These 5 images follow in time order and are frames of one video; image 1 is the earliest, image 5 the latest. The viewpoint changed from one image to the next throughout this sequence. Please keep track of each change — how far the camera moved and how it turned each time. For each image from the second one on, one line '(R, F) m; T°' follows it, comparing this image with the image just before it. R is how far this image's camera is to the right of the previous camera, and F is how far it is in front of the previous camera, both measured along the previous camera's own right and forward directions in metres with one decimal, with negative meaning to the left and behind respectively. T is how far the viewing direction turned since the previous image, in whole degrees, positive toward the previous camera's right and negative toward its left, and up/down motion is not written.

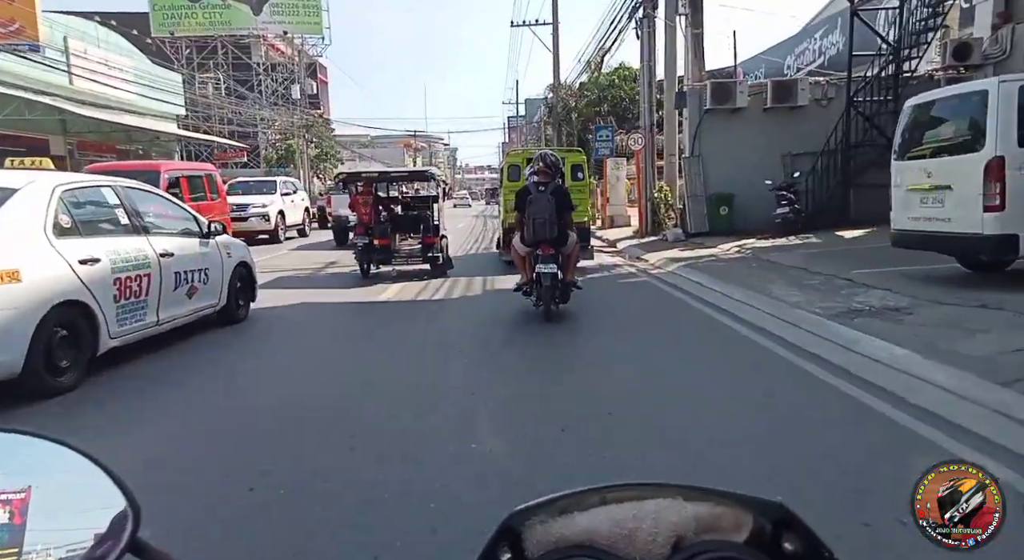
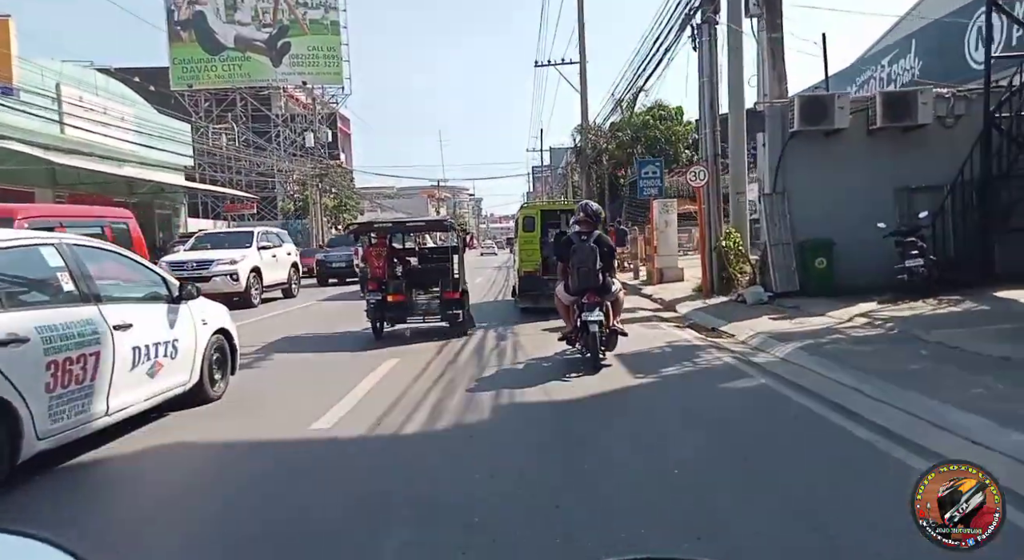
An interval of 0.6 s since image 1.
(0.0, +1.9) m; -2°
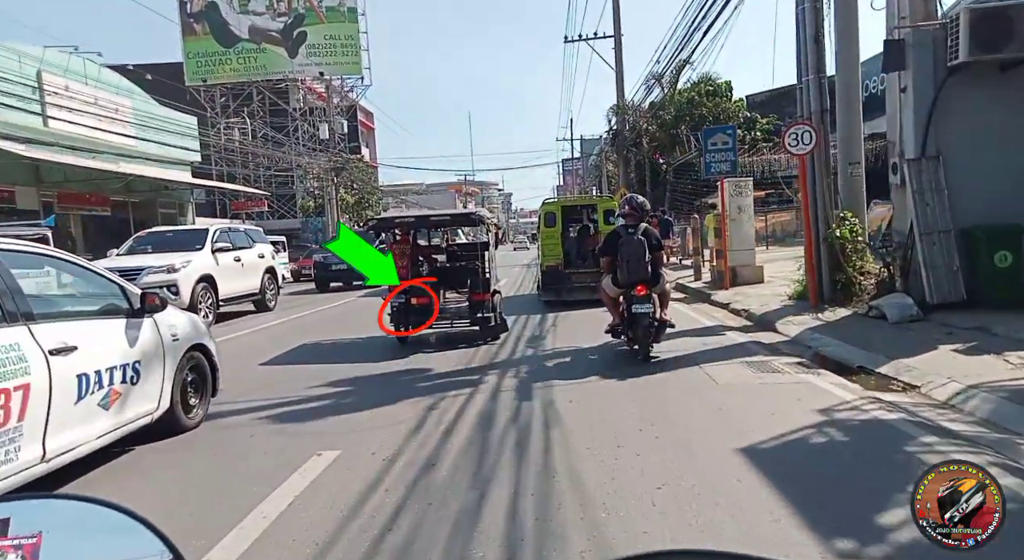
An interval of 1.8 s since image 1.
(0.0, +1.9) m; -3°
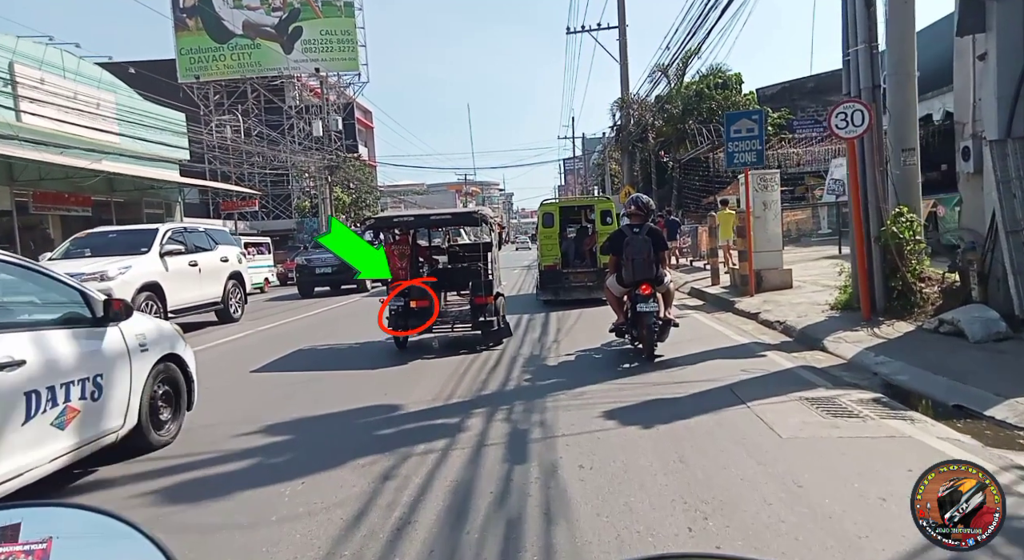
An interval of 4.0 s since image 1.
(0.0, +0.8) m; 0°
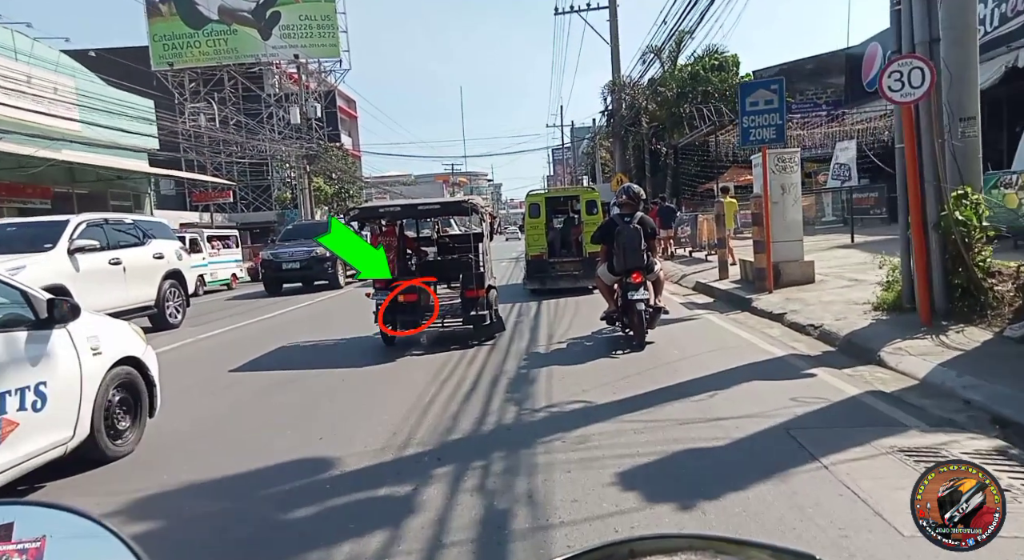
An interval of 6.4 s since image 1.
(0.0, +0.8) m; +1°
